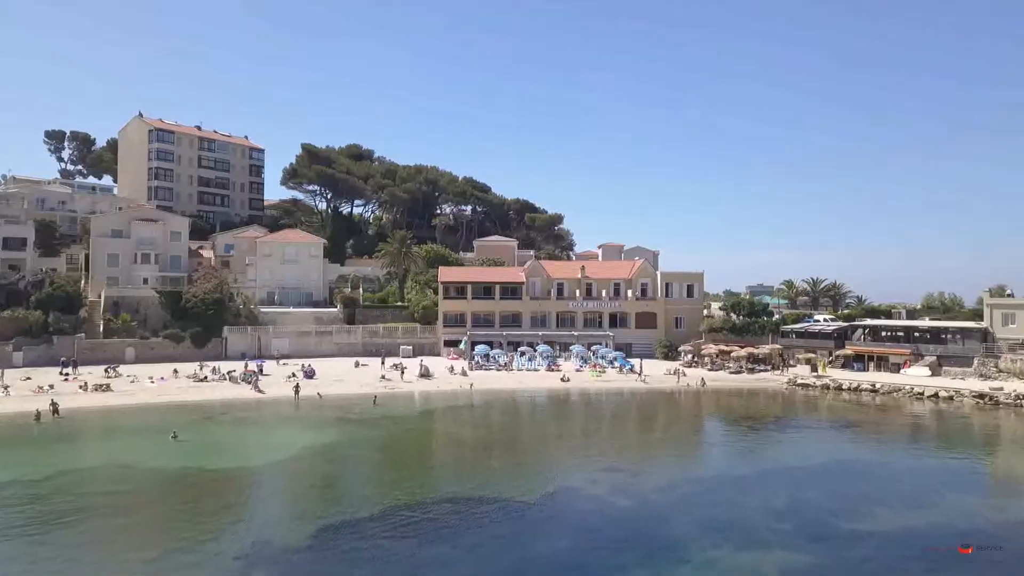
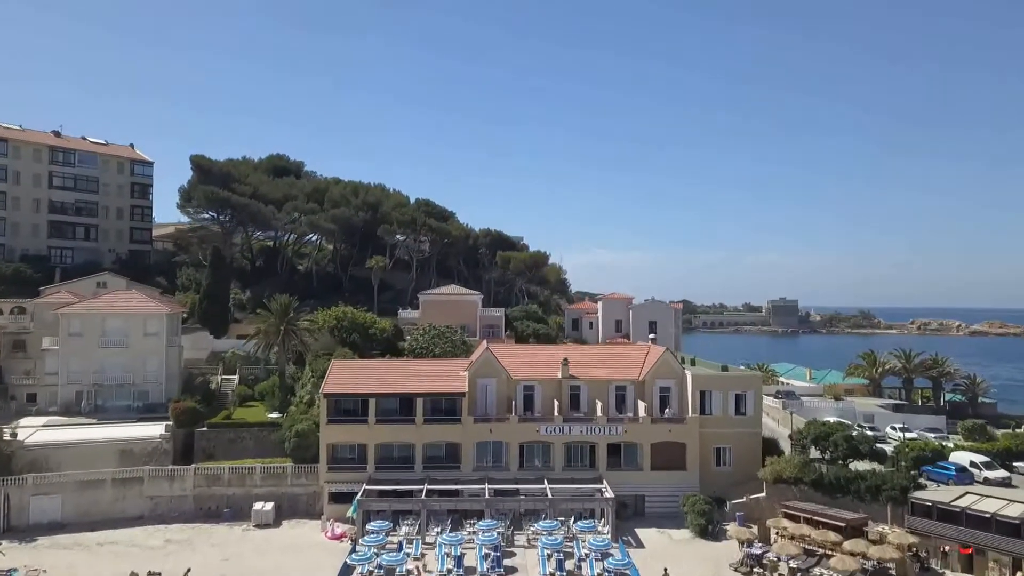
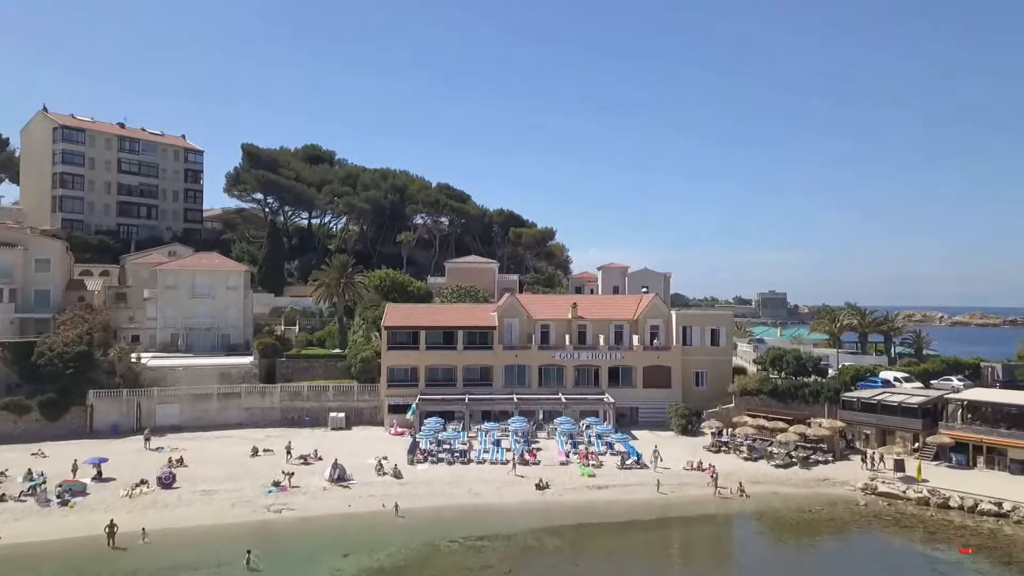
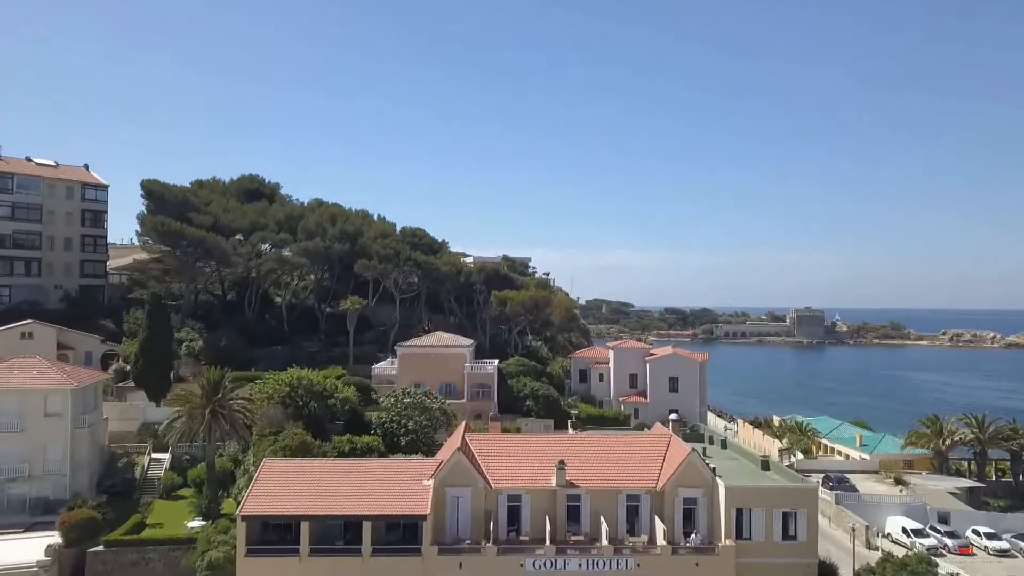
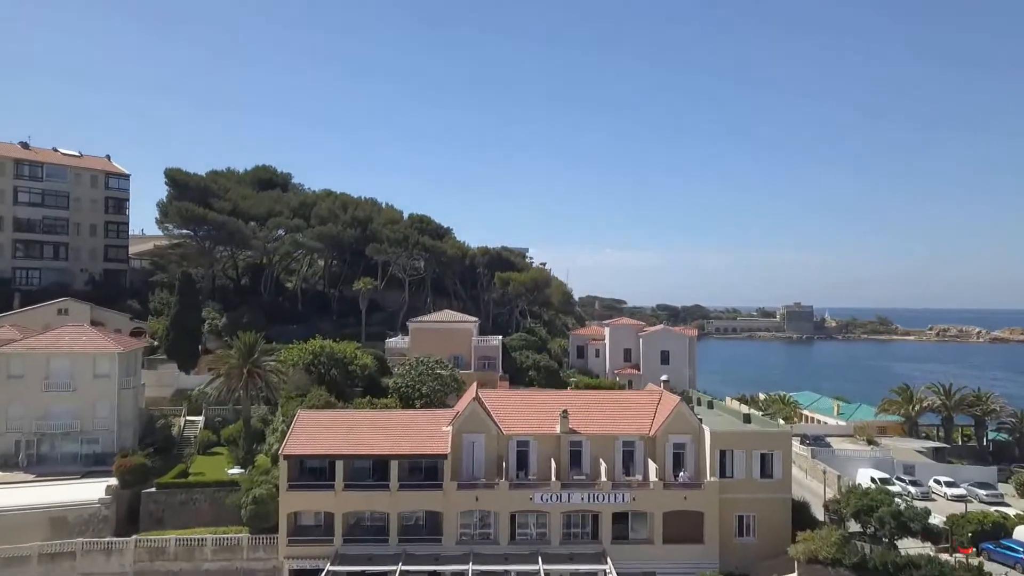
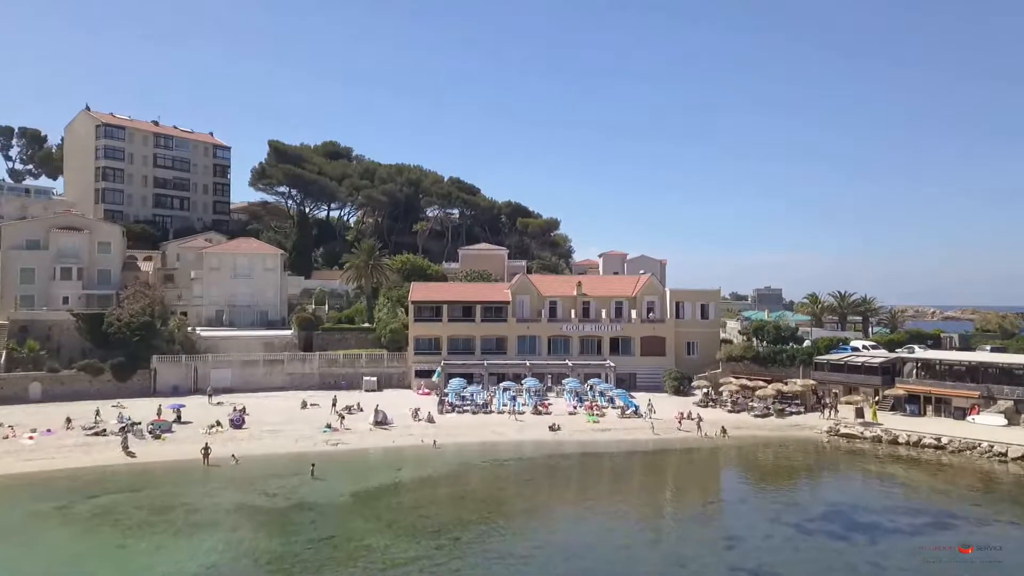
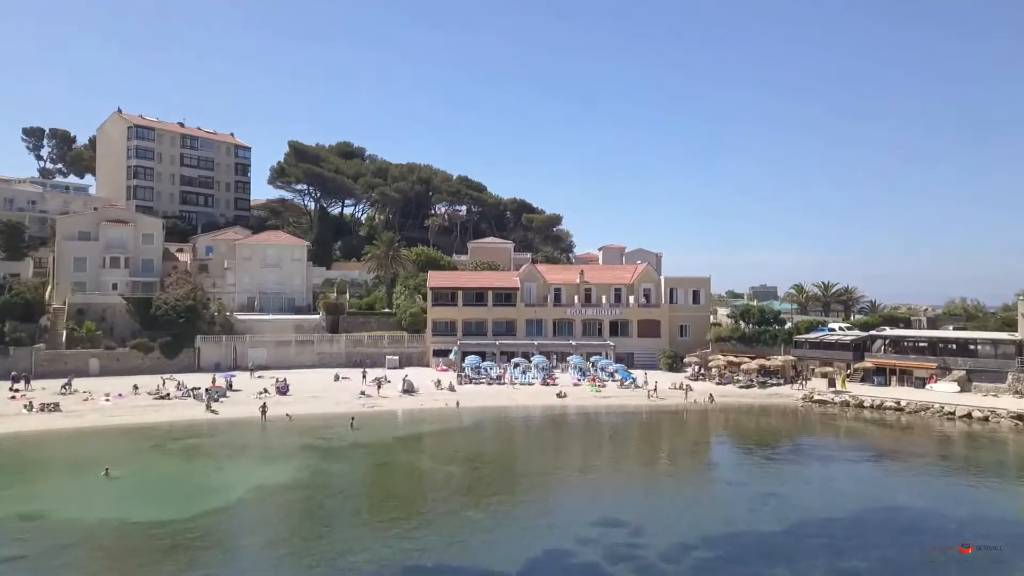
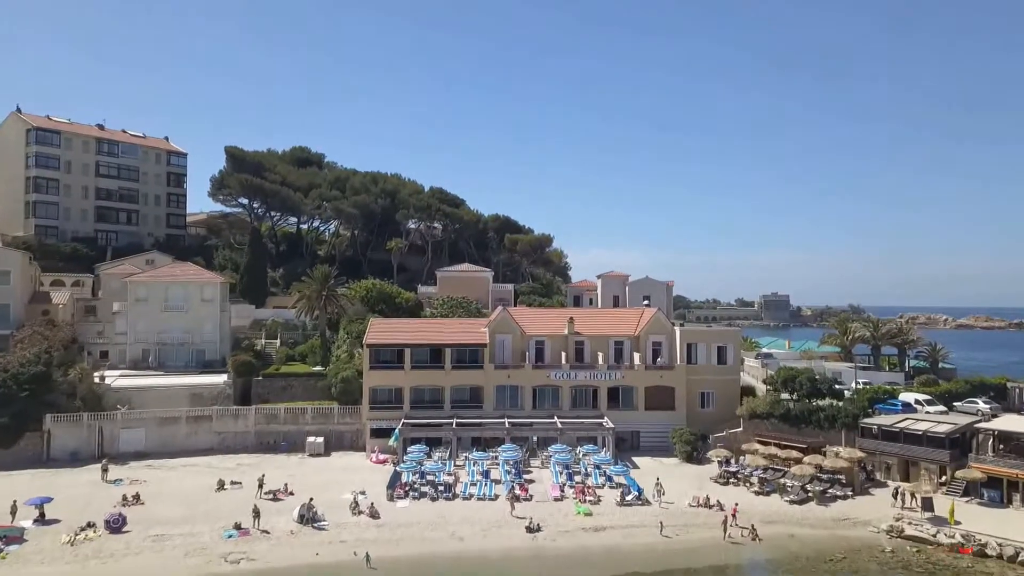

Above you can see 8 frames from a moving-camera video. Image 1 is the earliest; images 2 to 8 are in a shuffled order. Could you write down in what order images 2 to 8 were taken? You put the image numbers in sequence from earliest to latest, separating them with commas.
7, 6, 3, 8, 2, 5, 4
